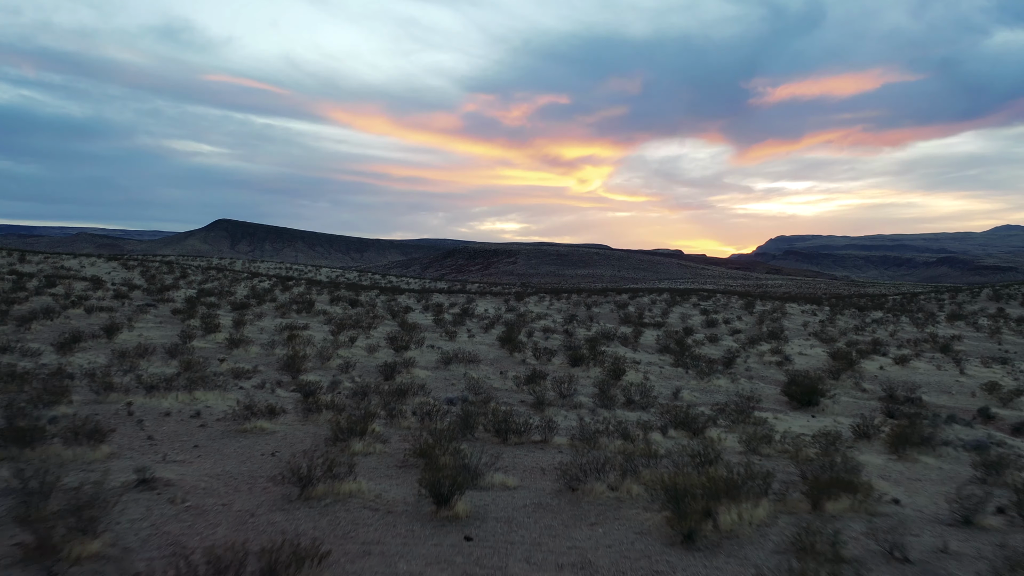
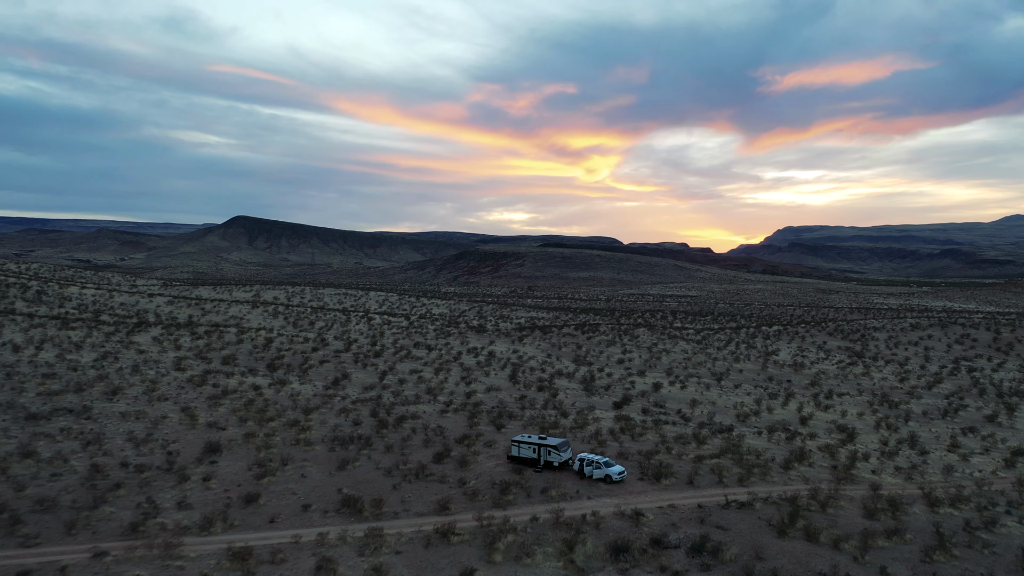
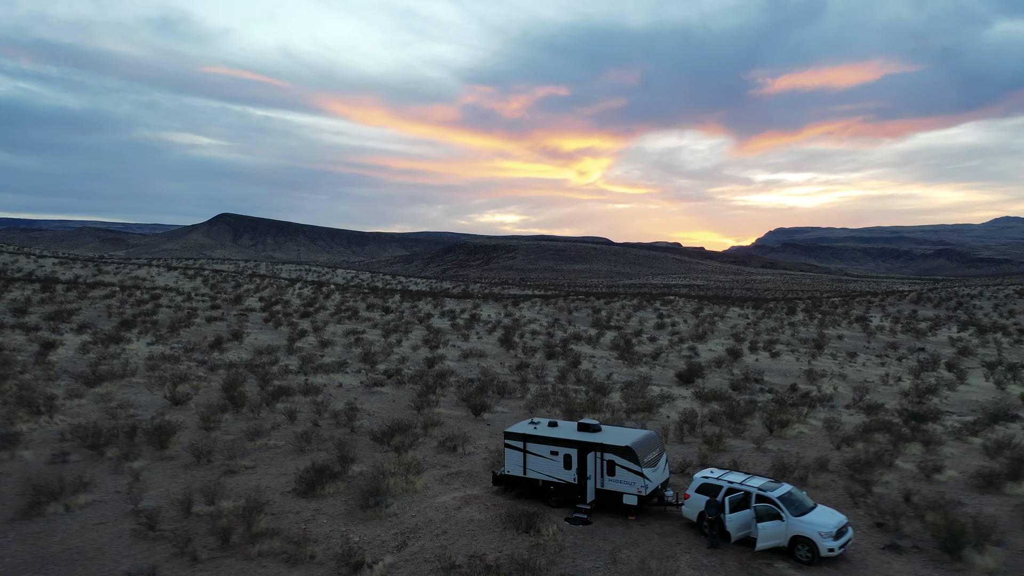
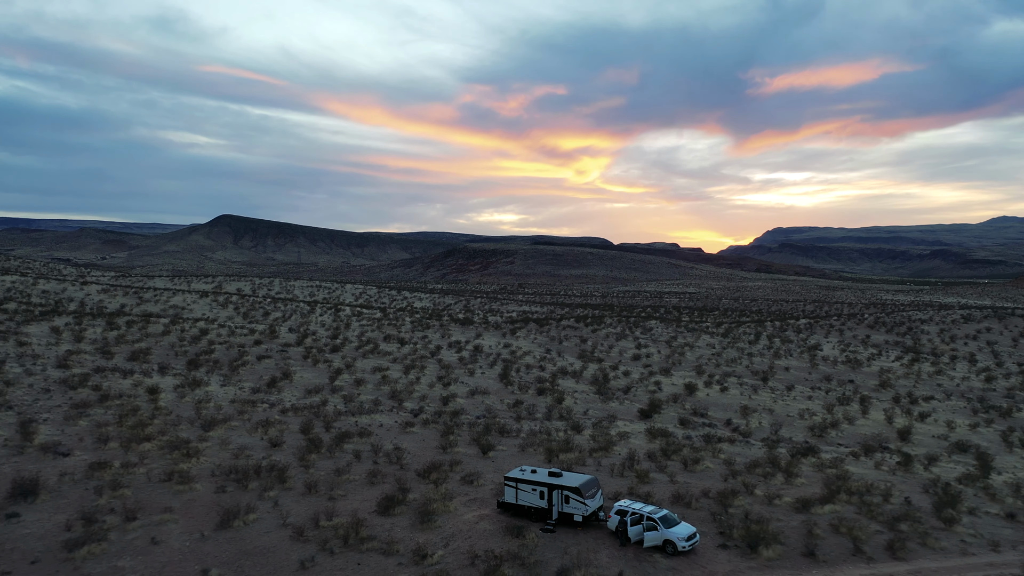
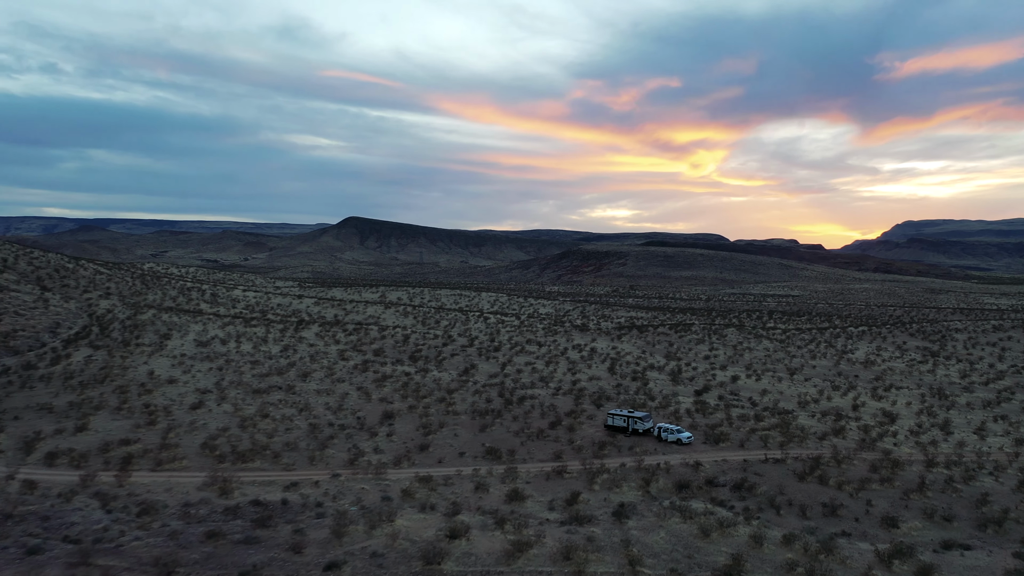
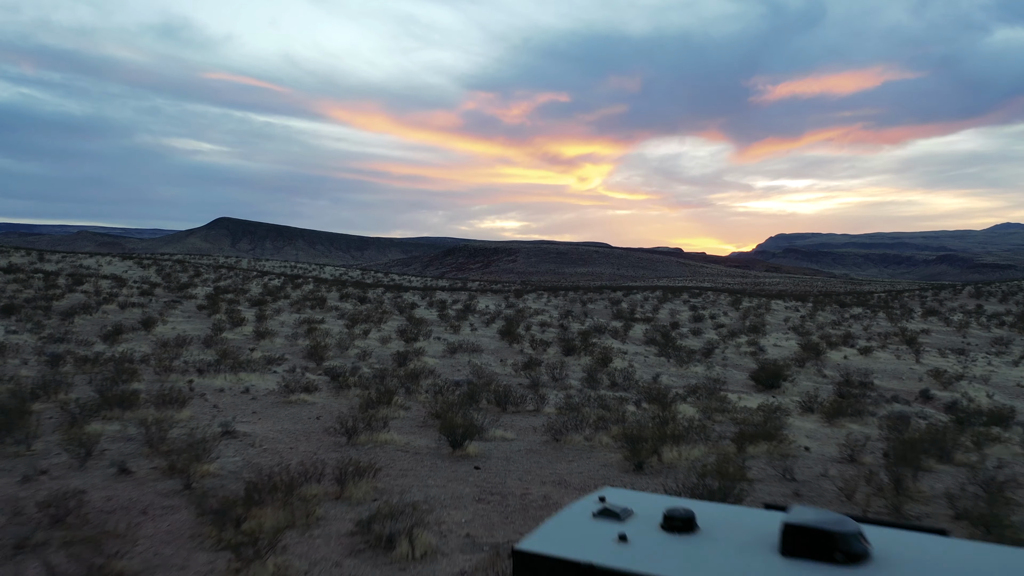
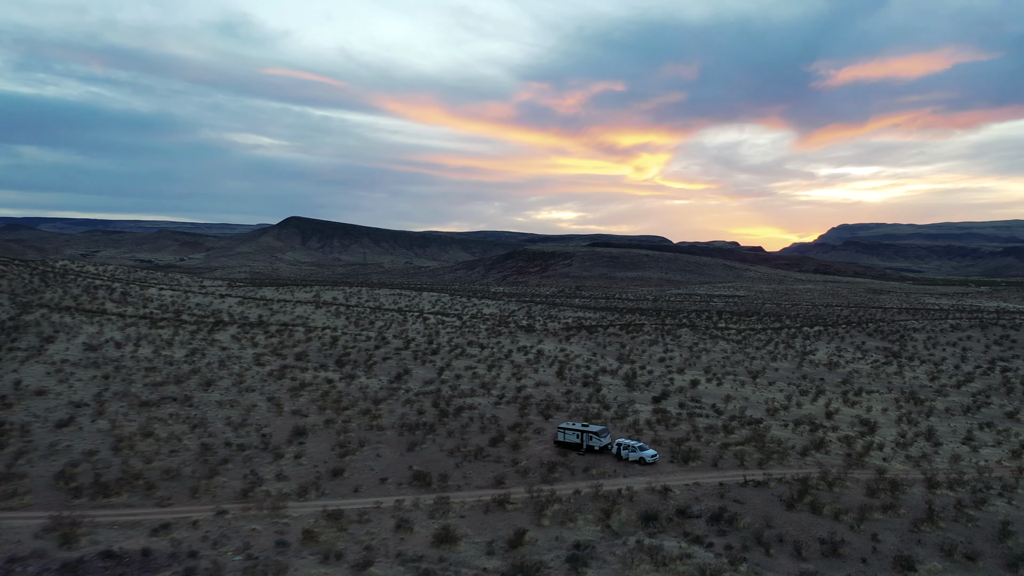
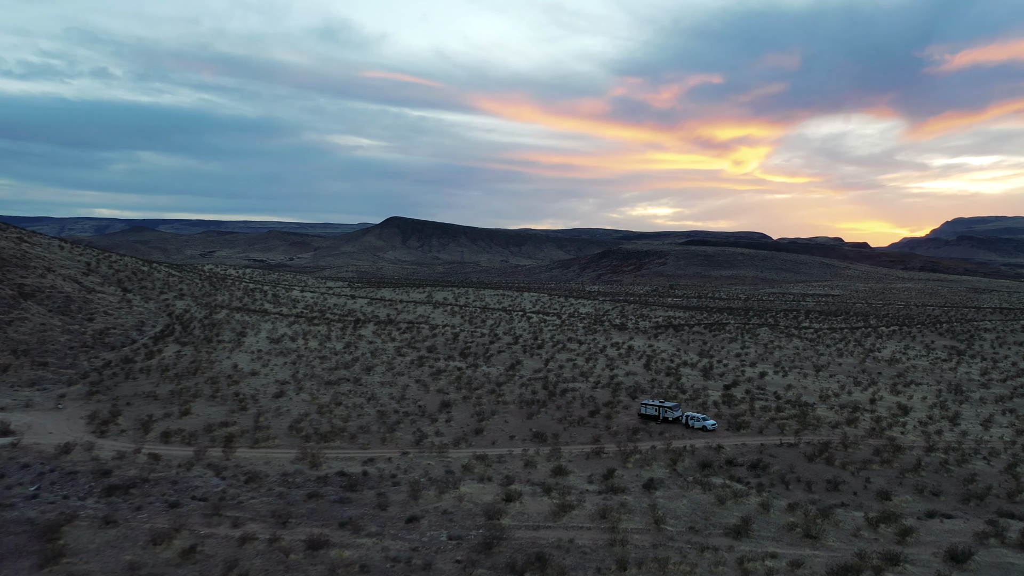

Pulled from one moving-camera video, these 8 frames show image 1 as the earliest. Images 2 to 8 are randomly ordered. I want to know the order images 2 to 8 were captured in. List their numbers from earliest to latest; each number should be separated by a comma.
6, 3, 4, 2, 7, 5, 8
